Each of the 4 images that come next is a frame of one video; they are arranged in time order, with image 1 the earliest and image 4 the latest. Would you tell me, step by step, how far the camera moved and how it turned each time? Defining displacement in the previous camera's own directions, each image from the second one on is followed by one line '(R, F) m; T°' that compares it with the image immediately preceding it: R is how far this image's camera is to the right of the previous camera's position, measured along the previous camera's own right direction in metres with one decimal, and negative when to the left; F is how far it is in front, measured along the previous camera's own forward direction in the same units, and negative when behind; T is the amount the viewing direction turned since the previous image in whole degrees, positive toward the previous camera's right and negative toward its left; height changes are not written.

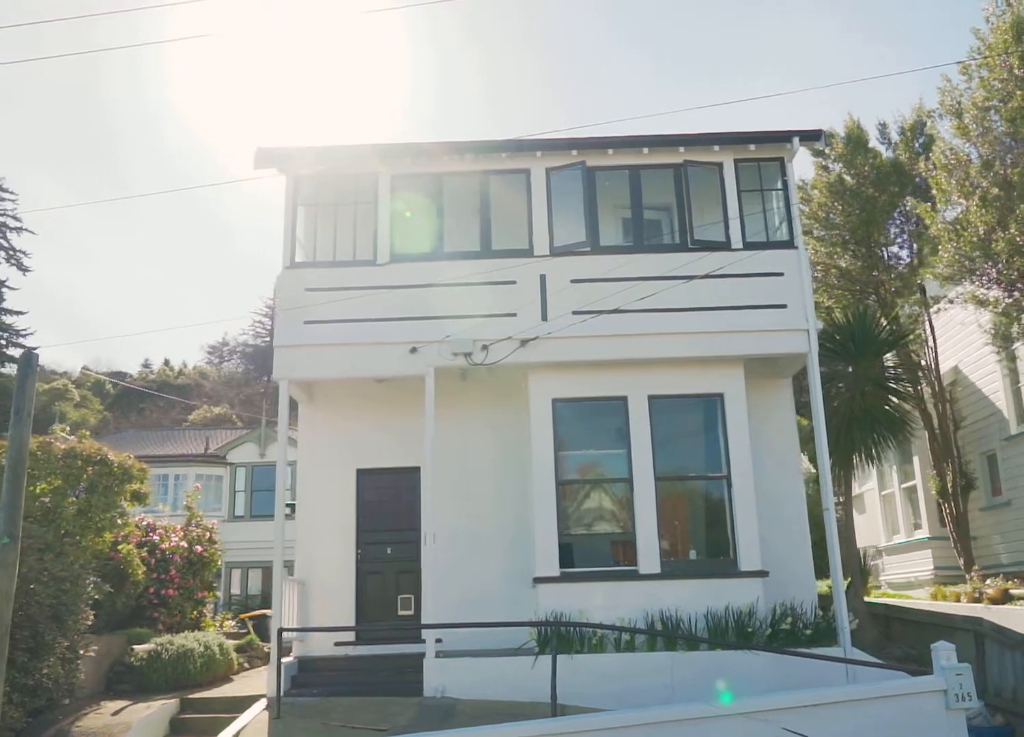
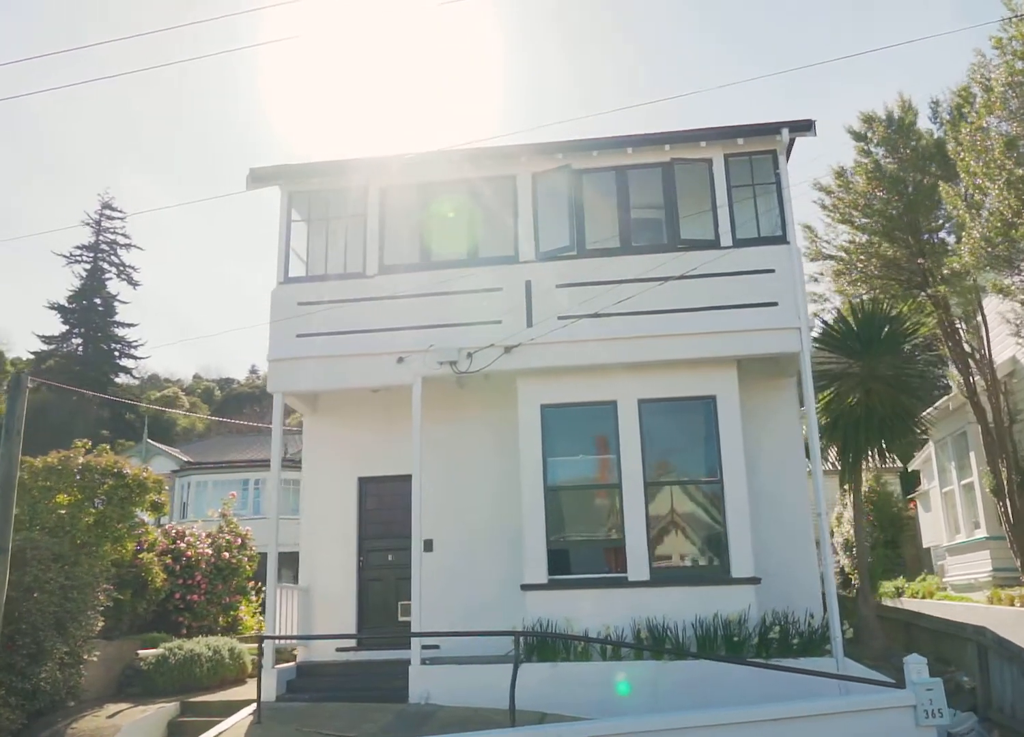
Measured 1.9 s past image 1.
(+1.4, +0.1) m; -6°
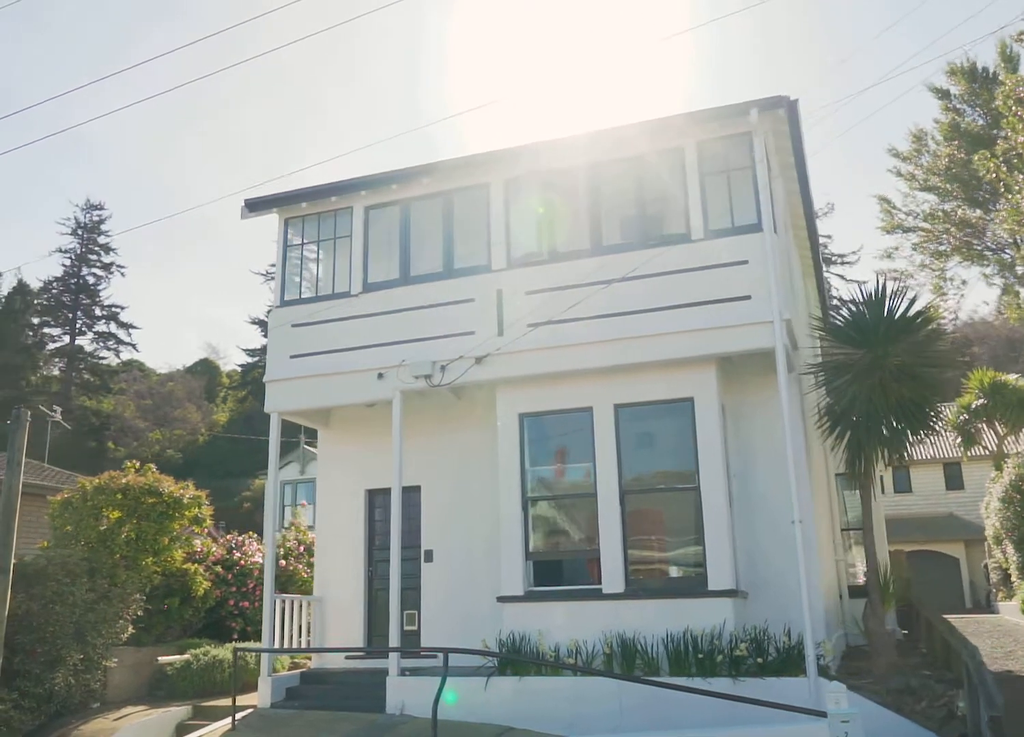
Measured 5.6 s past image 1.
(+2.7, +0.4) m; -12°
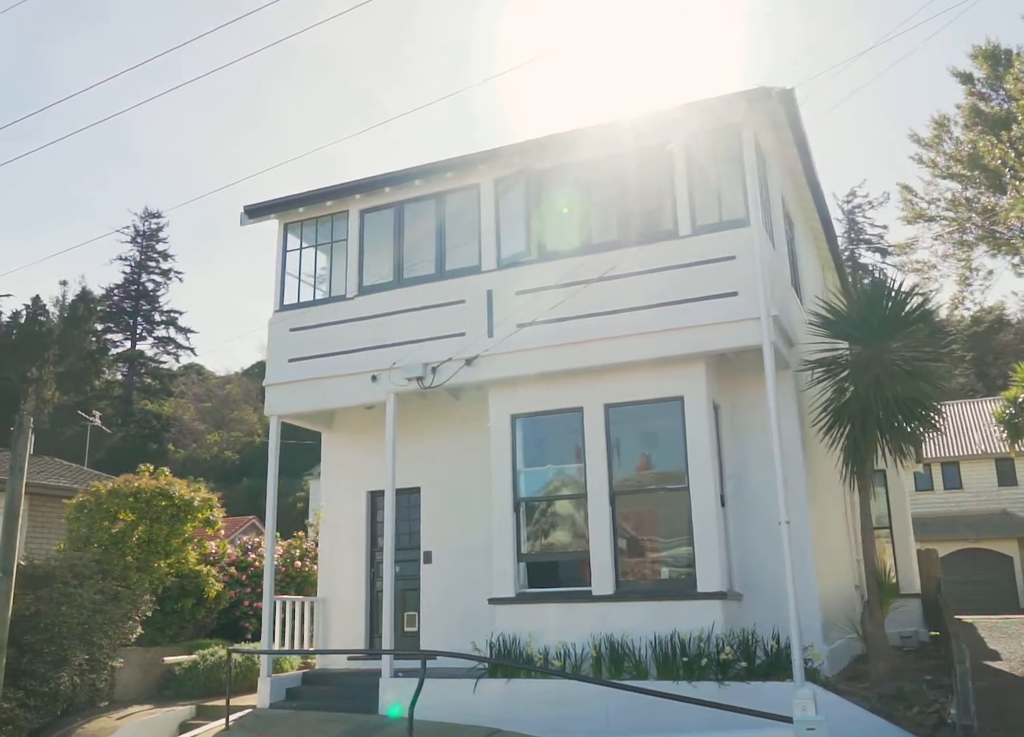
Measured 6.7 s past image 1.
(+0.8, +0.1) m; -4°
